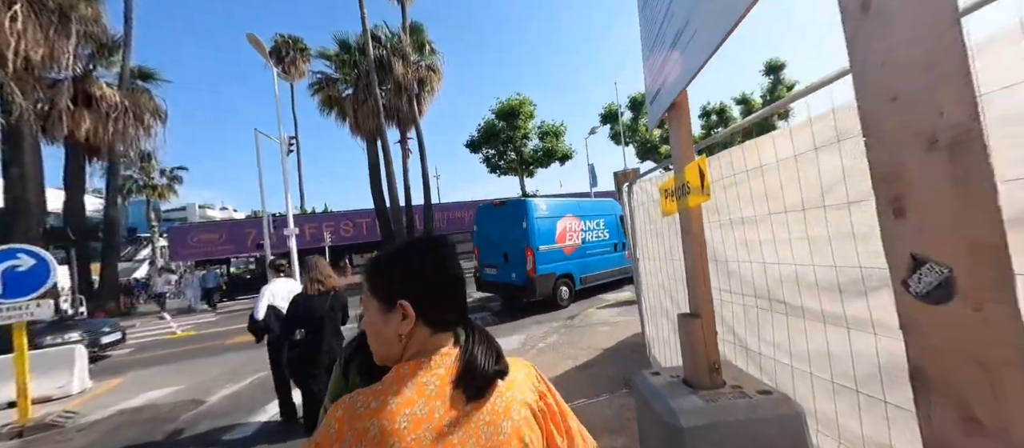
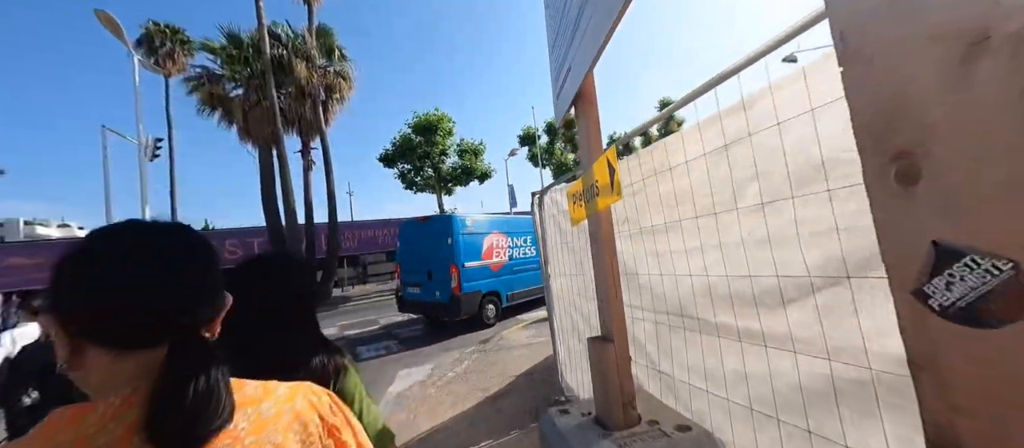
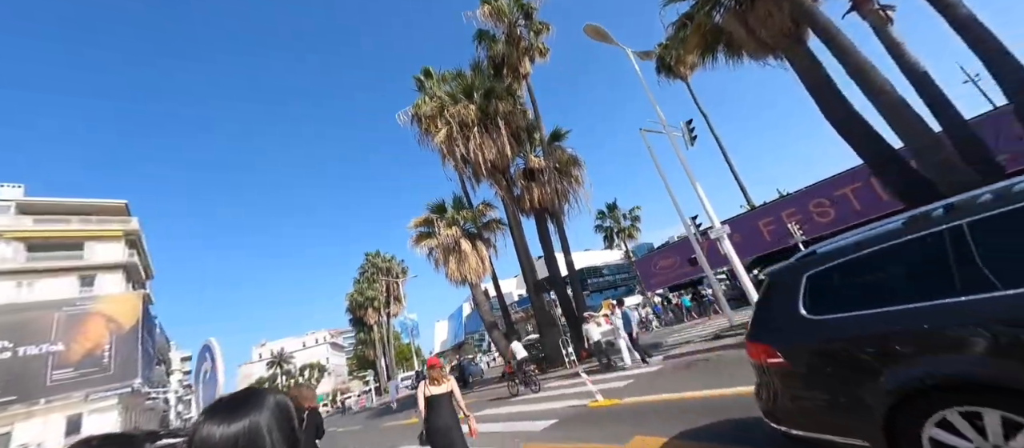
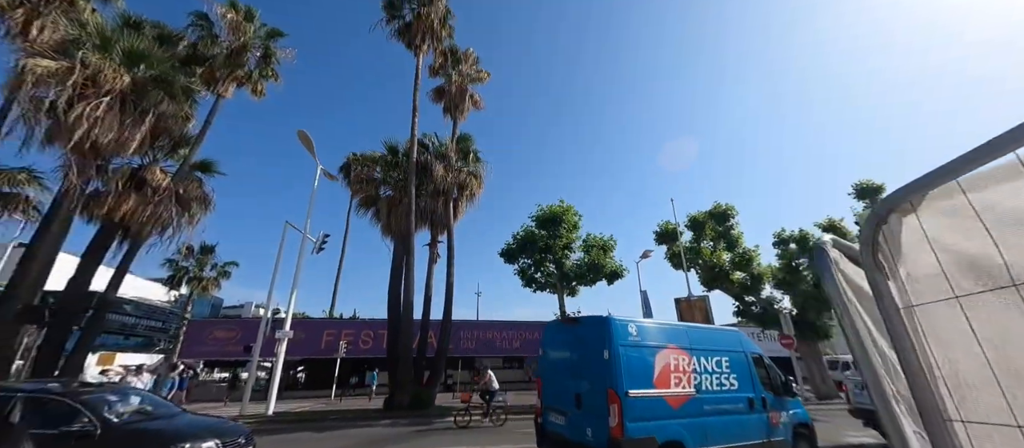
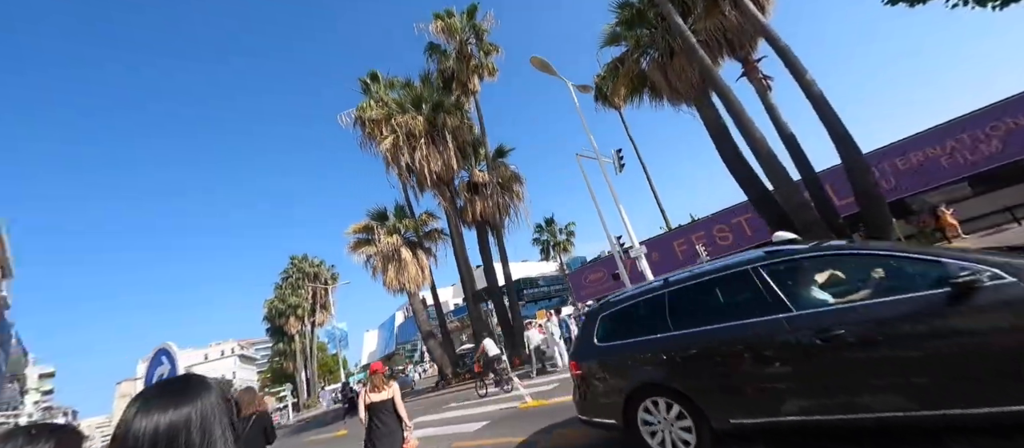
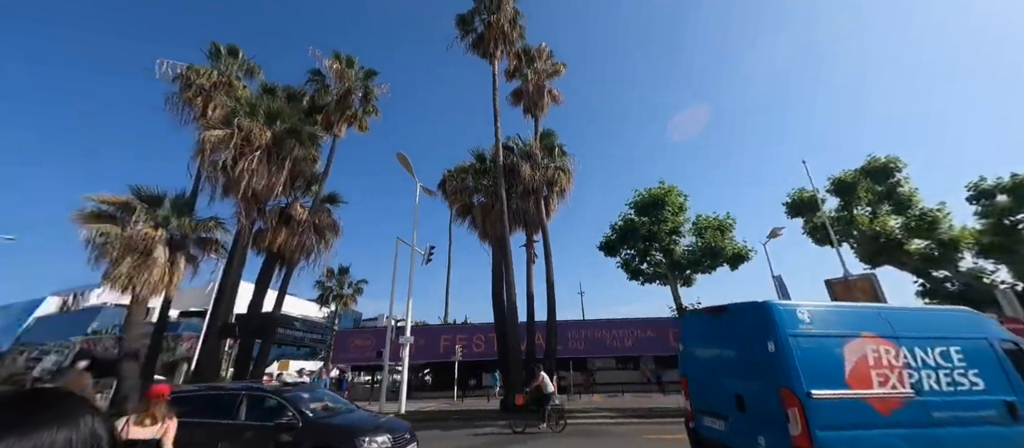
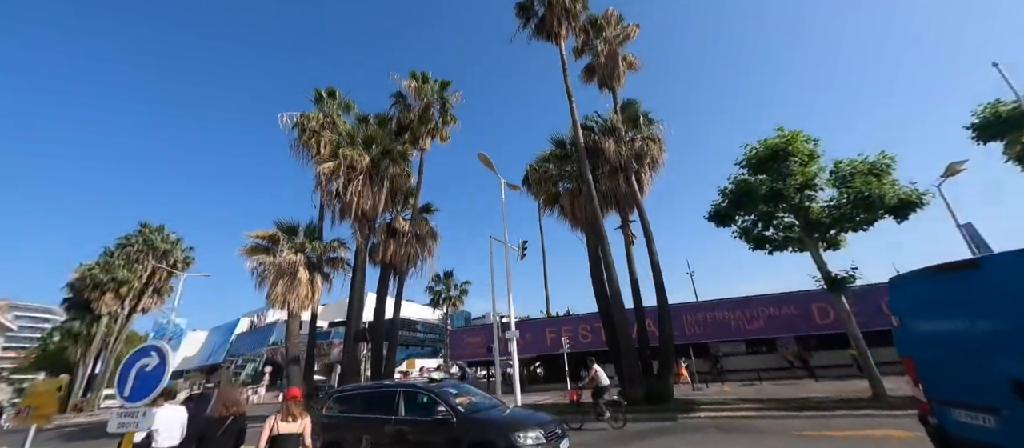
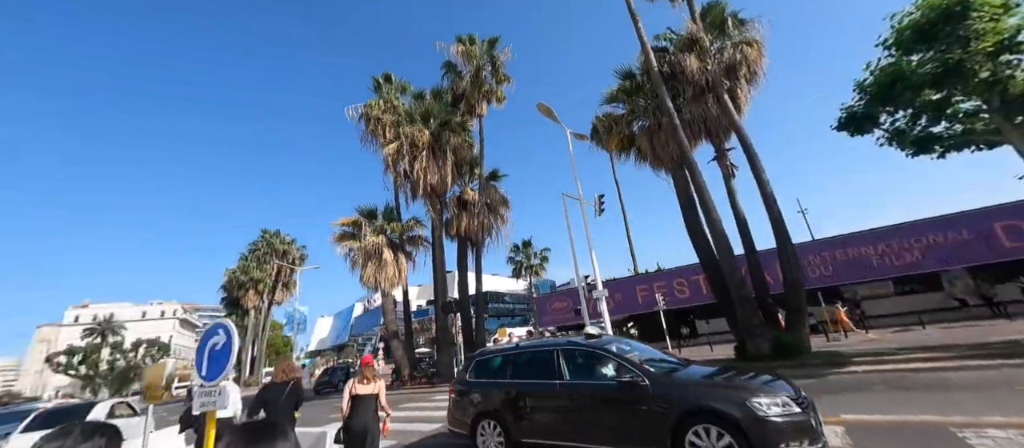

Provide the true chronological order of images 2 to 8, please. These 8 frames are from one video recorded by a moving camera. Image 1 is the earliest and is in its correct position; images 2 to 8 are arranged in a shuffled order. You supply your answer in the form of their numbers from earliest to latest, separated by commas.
2, 4, 6, 7, 8, 5, 3
